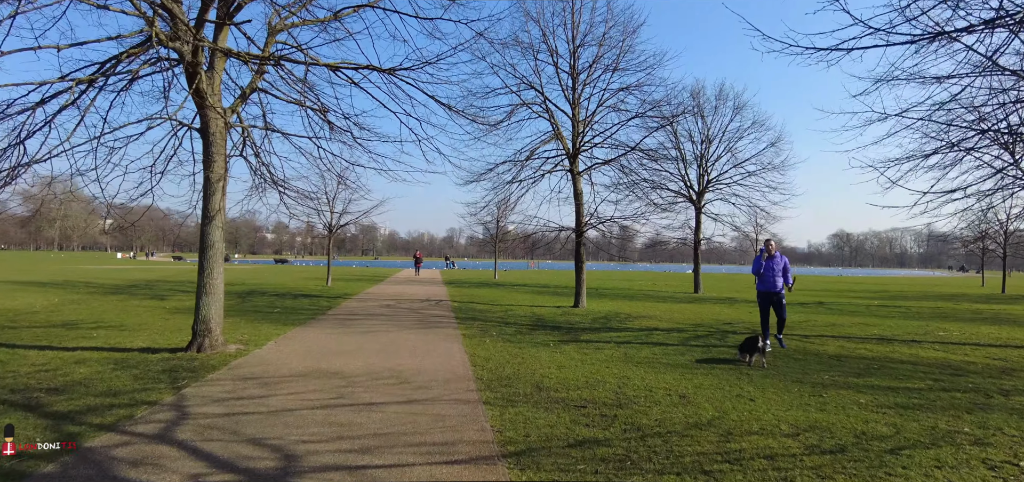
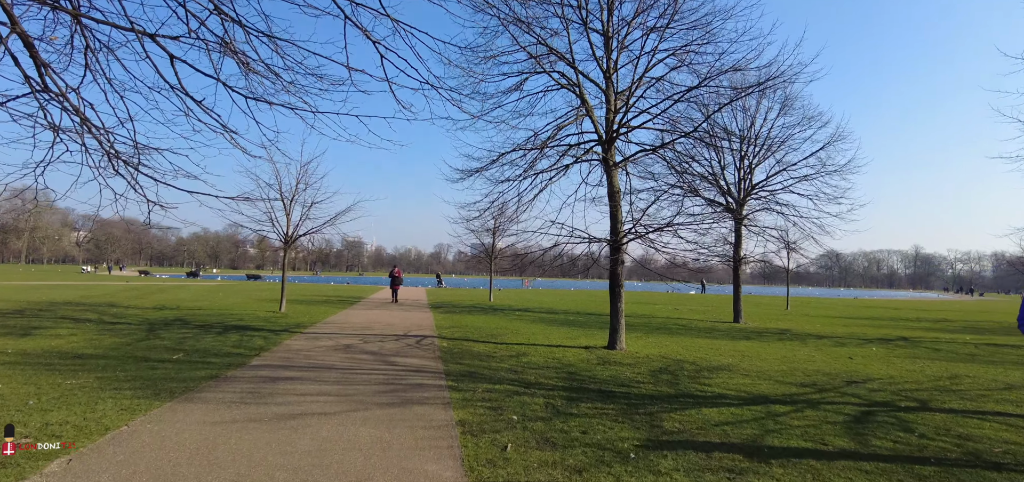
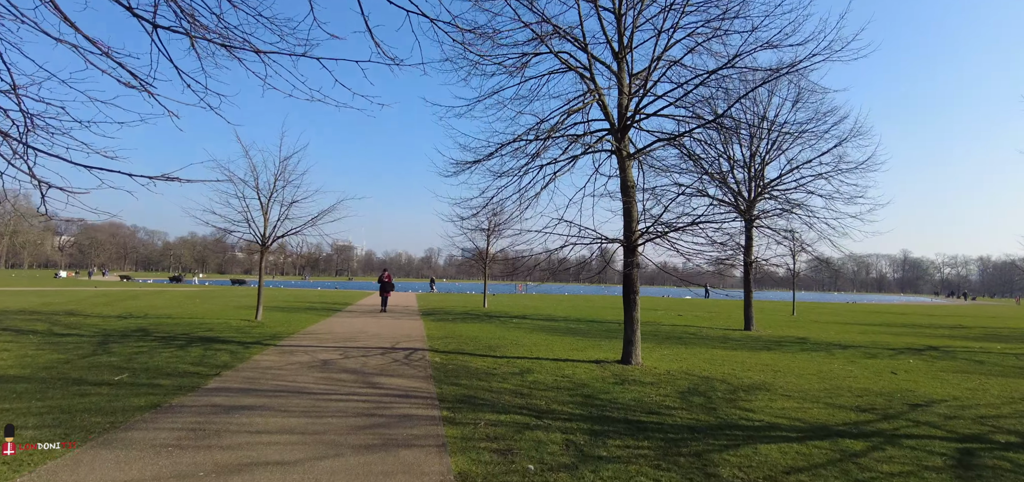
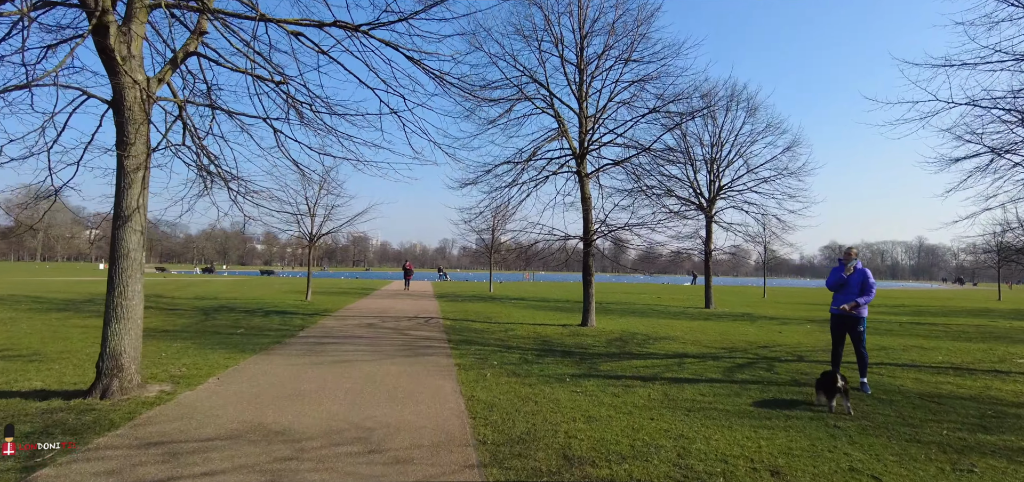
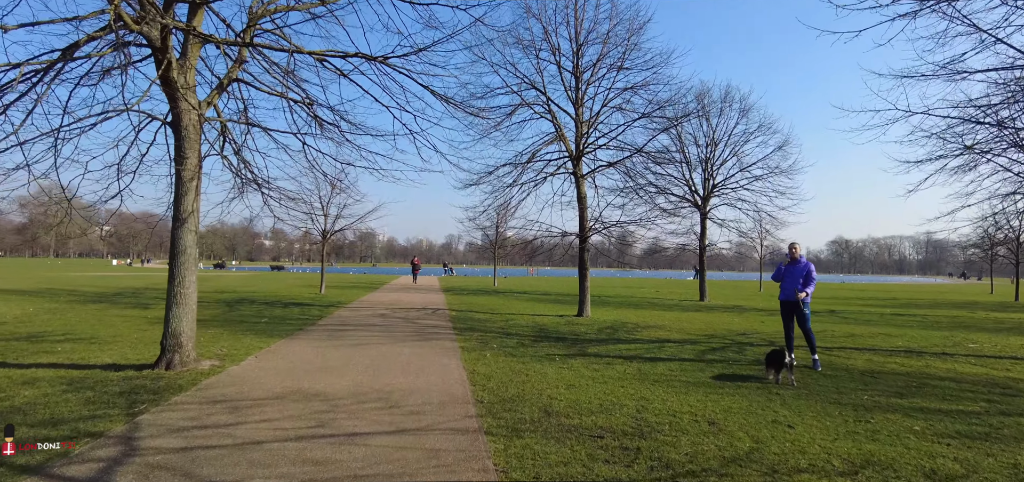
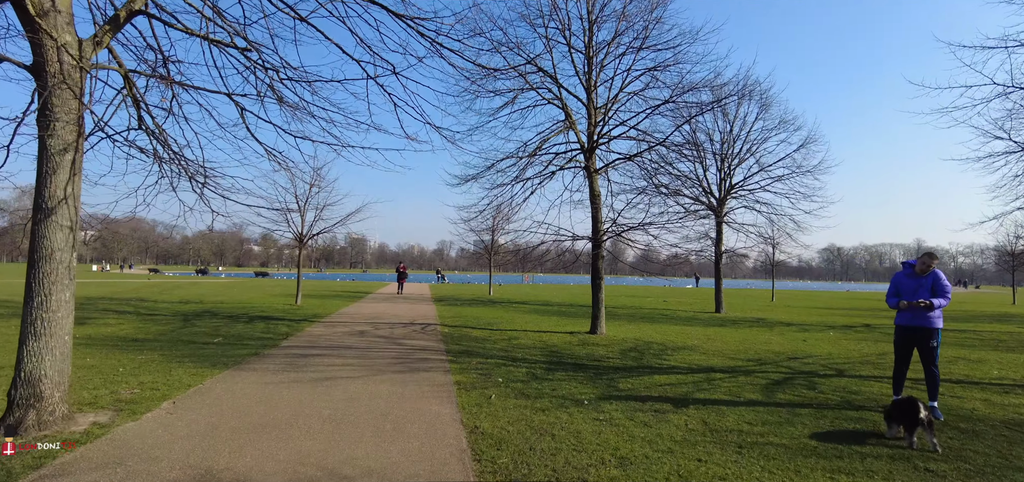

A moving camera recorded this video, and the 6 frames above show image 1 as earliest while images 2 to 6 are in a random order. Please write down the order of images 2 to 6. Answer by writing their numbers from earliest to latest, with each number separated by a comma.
5, 4, 6, 2, 3
